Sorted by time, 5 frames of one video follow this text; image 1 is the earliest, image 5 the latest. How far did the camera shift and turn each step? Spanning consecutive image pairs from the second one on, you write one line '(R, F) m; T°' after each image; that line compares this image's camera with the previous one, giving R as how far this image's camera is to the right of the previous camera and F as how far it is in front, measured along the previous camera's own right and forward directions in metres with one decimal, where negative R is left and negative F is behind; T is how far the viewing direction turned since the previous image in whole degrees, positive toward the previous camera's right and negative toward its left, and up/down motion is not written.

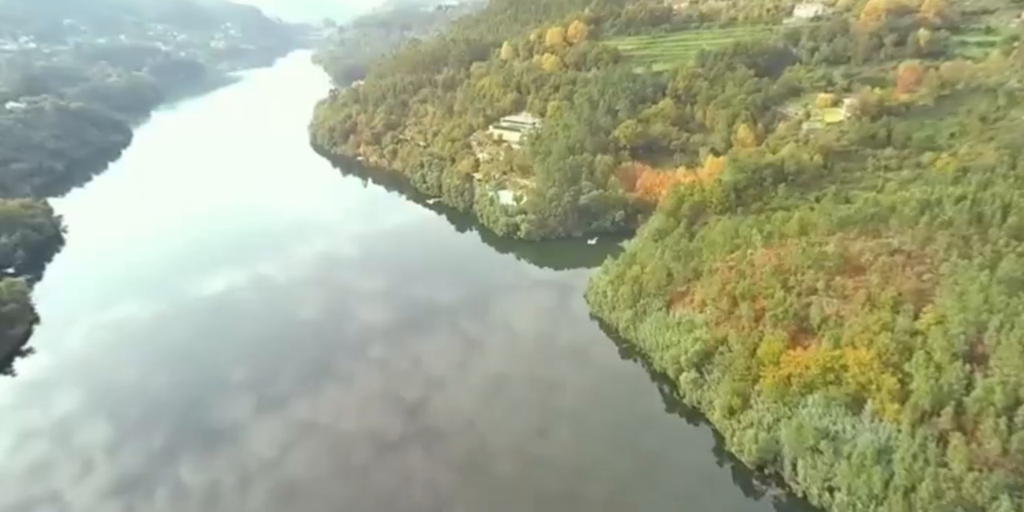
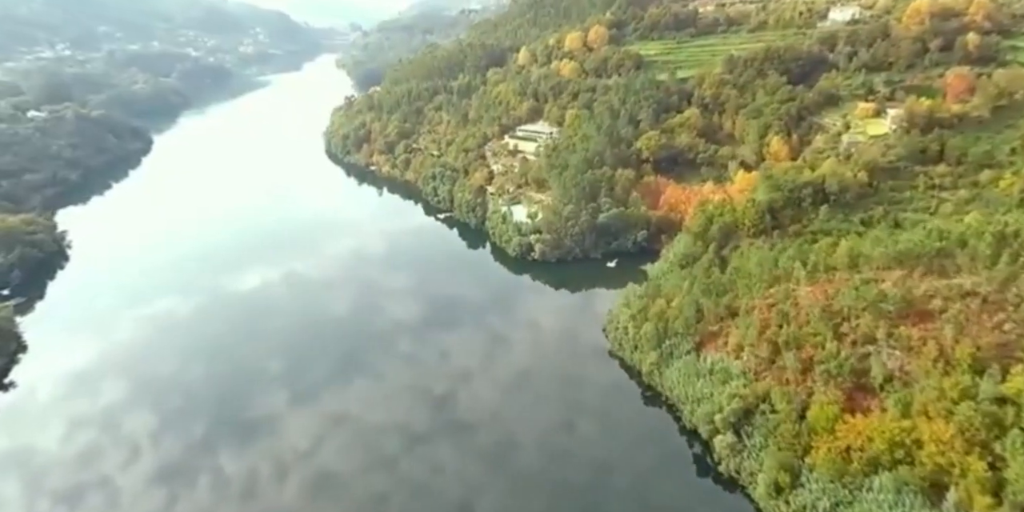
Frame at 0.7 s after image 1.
(+0.3, +3.3) m; -2°
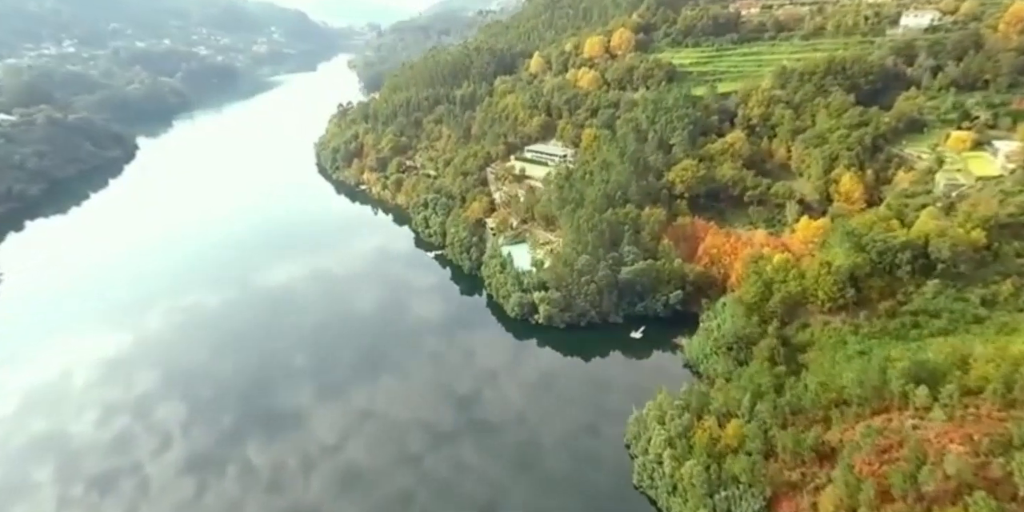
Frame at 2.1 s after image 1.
(+0.8, +8.7) m; -1°
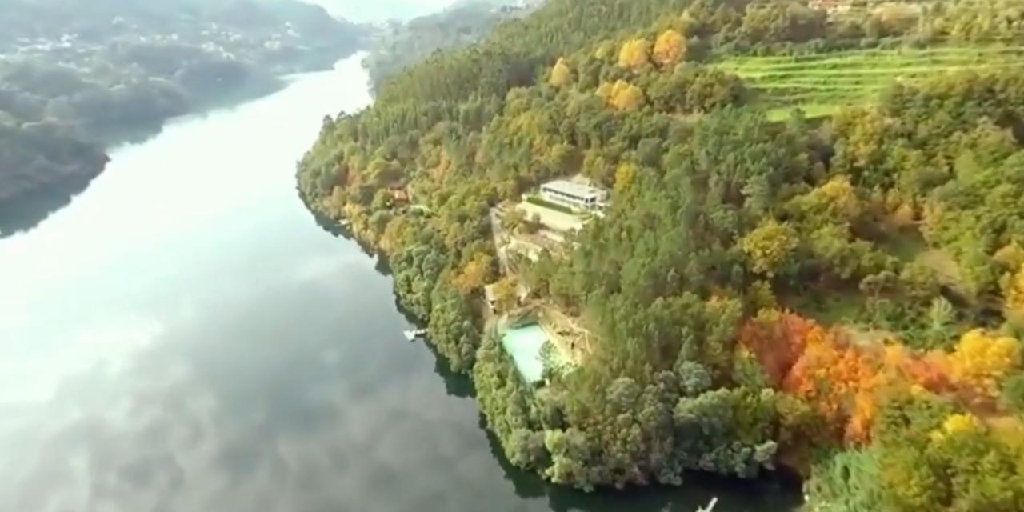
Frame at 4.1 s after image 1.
(+0.6, +11.5) m; -2°
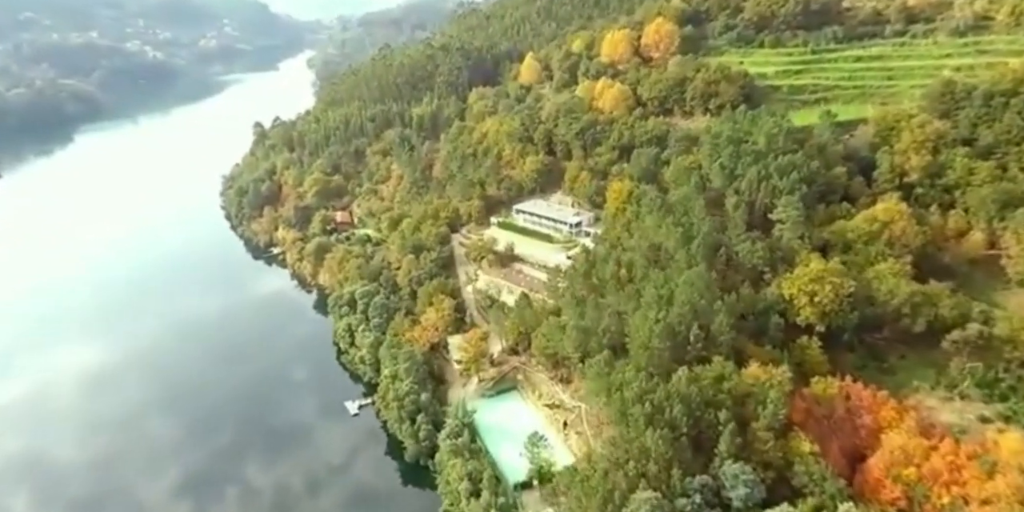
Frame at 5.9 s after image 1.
(-0.2, +6.8) m; +3°
